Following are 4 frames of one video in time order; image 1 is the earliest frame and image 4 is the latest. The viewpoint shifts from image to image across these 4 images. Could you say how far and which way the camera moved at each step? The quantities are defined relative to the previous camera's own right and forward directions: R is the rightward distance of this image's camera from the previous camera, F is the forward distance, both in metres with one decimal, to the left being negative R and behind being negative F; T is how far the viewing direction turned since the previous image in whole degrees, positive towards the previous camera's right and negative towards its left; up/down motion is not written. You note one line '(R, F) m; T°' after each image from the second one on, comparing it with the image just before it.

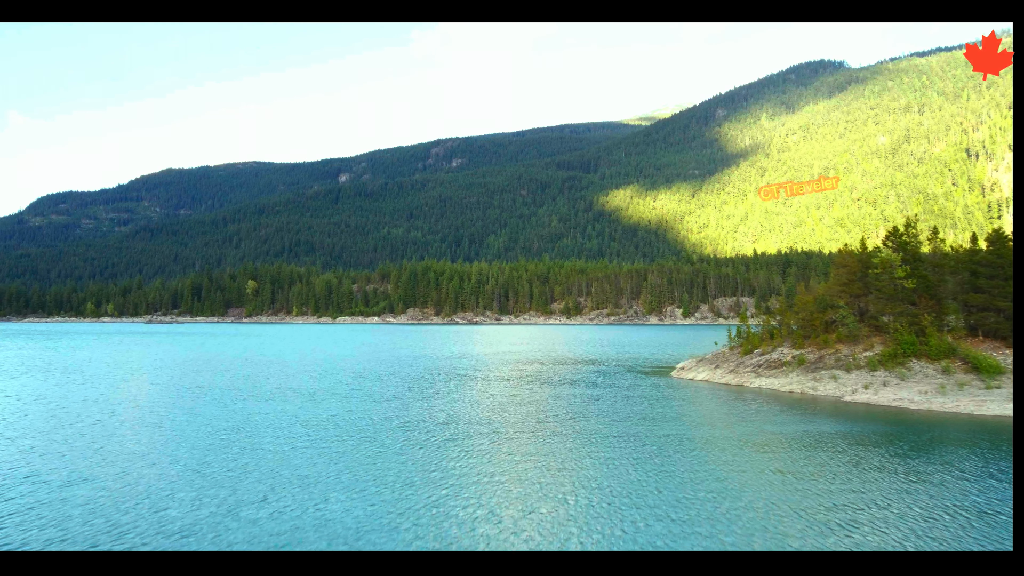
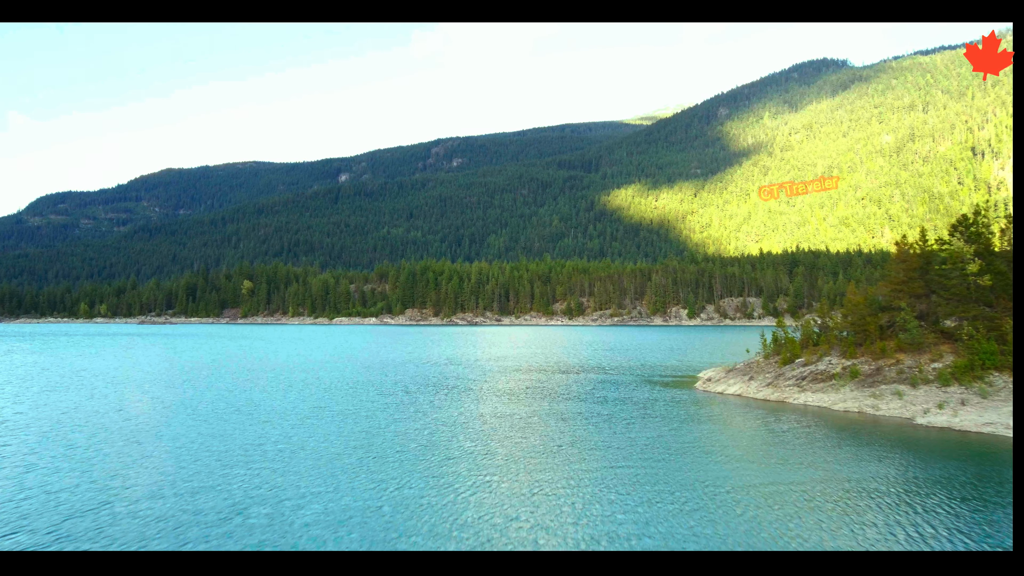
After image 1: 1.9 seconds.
(+0.9, +0.5) m; 0°
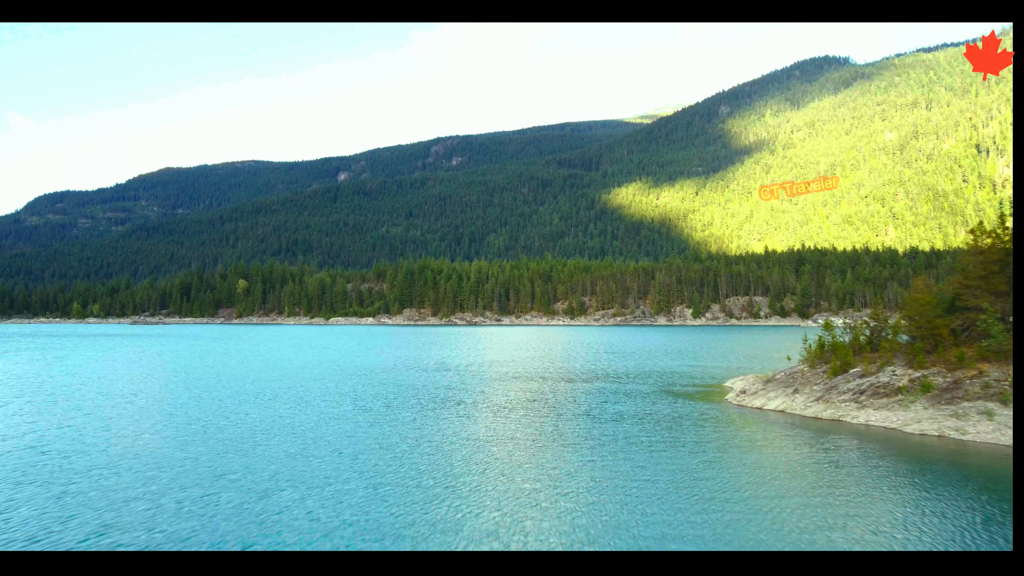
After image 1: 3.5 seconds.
(+1.1, +0.3) m; 0°
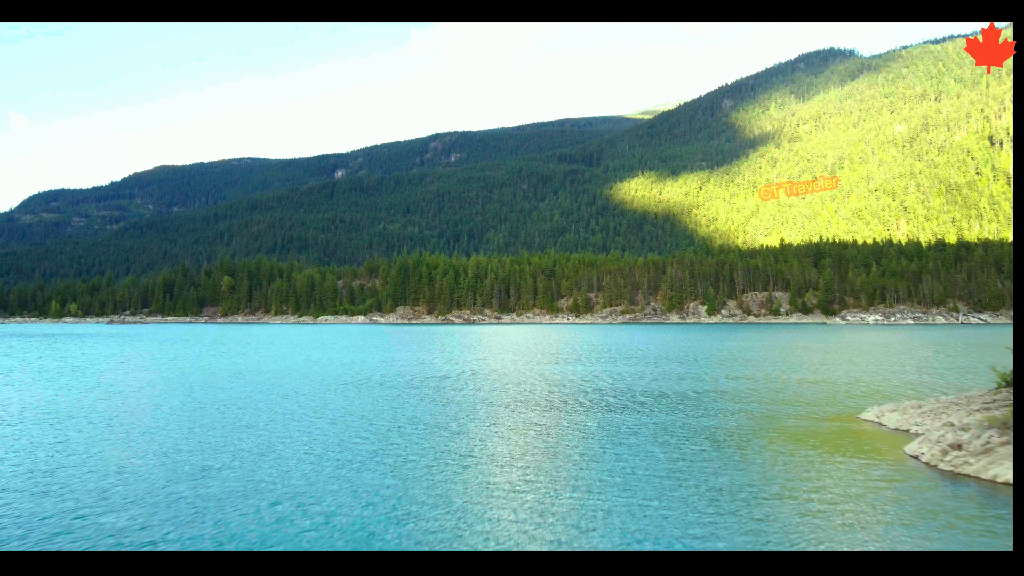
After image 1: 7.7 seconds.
(+3.2, +0.7) m; -1°
